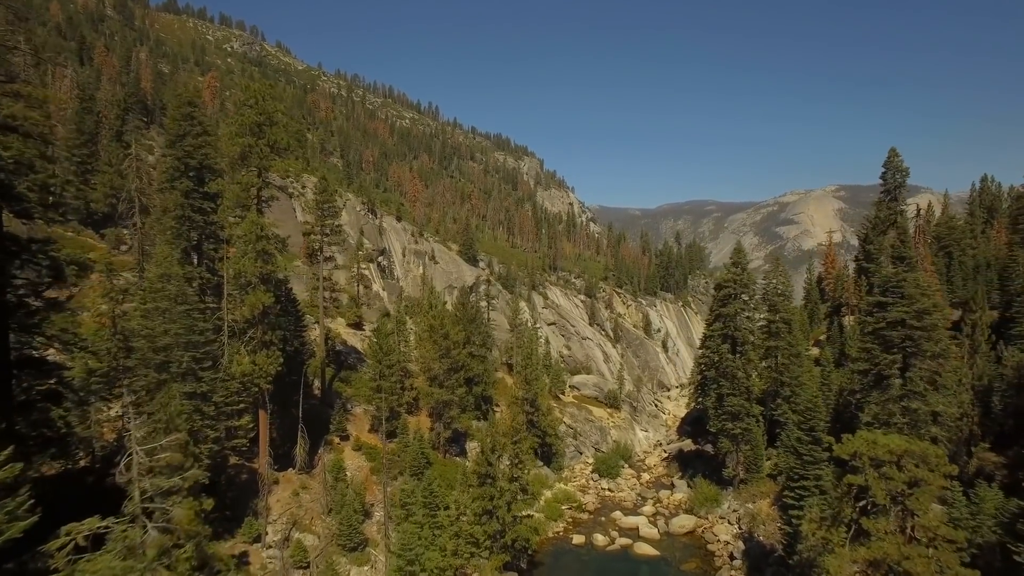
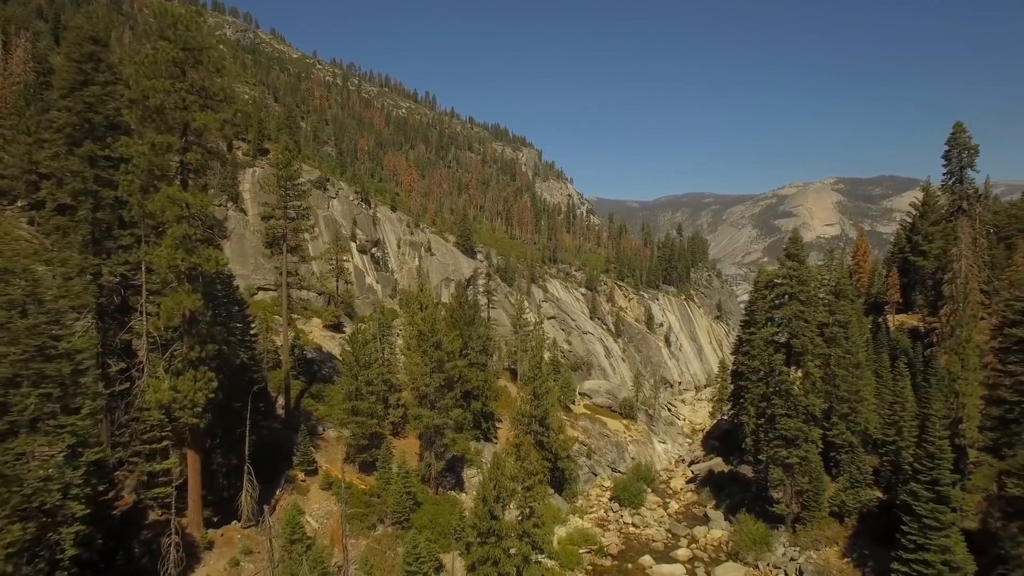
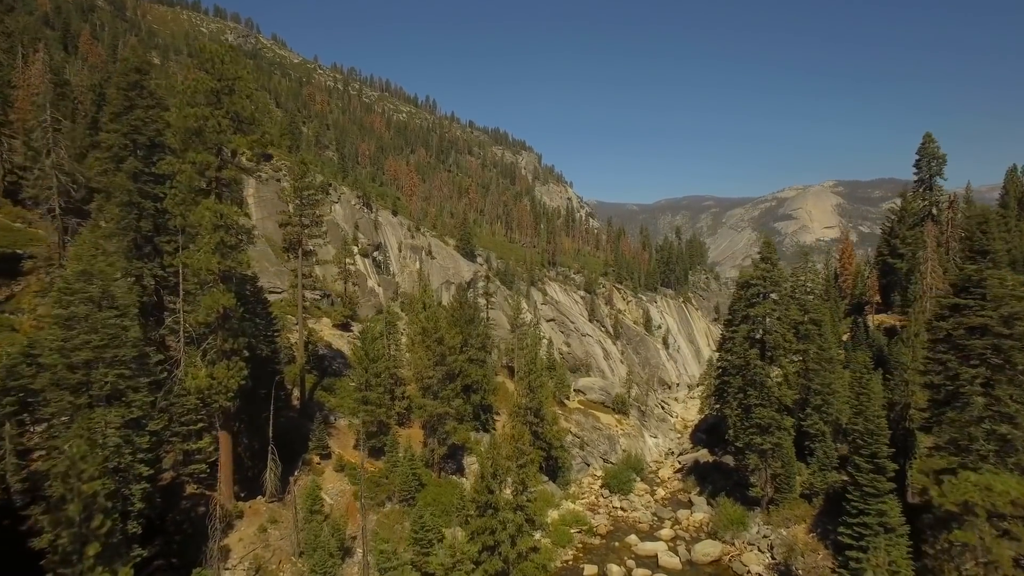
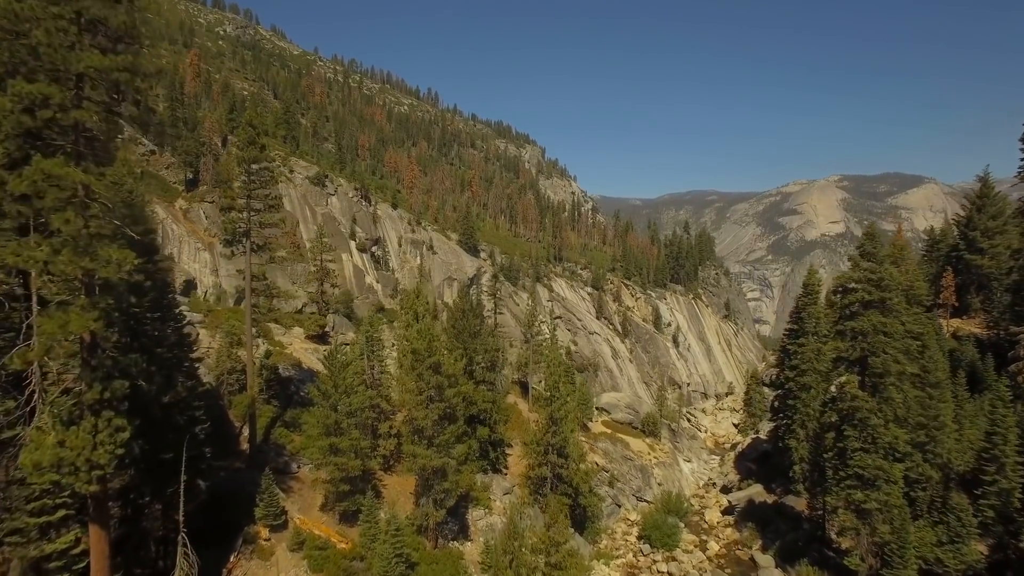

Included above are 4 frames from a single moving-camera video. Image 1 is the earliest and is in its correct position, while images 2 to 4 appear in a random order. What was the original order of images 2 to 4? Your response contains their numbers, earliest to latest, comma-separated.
3, 2, 4
